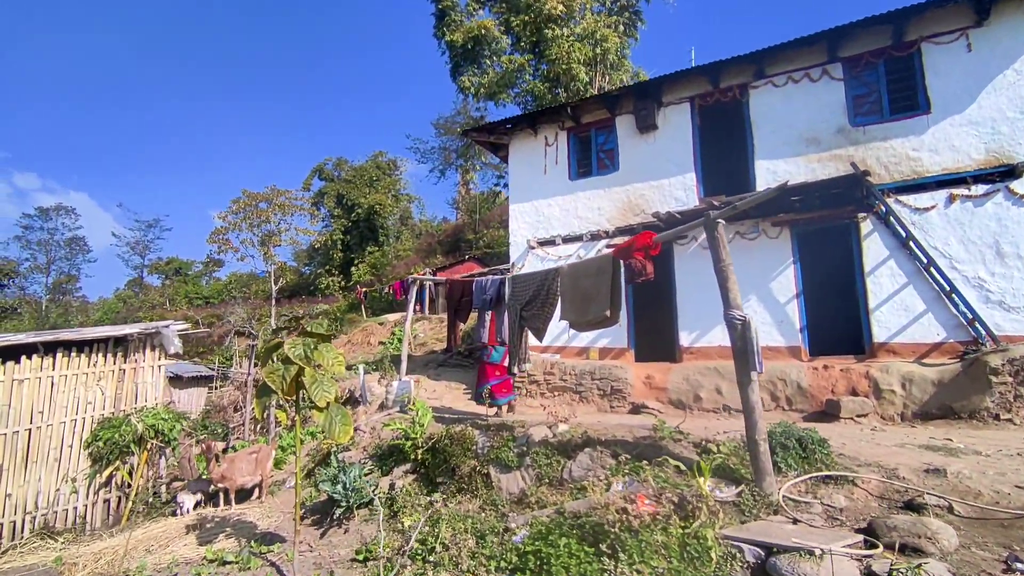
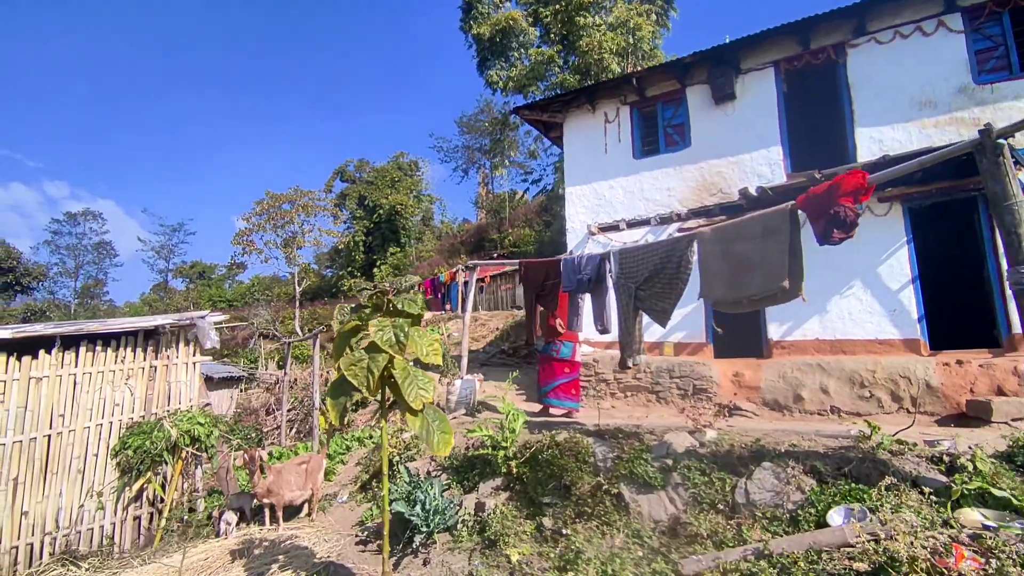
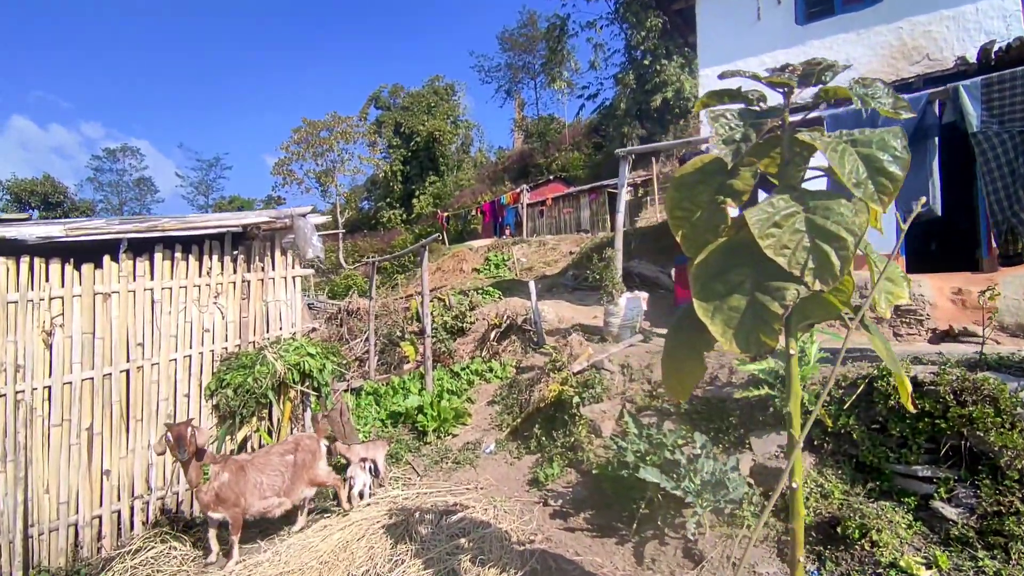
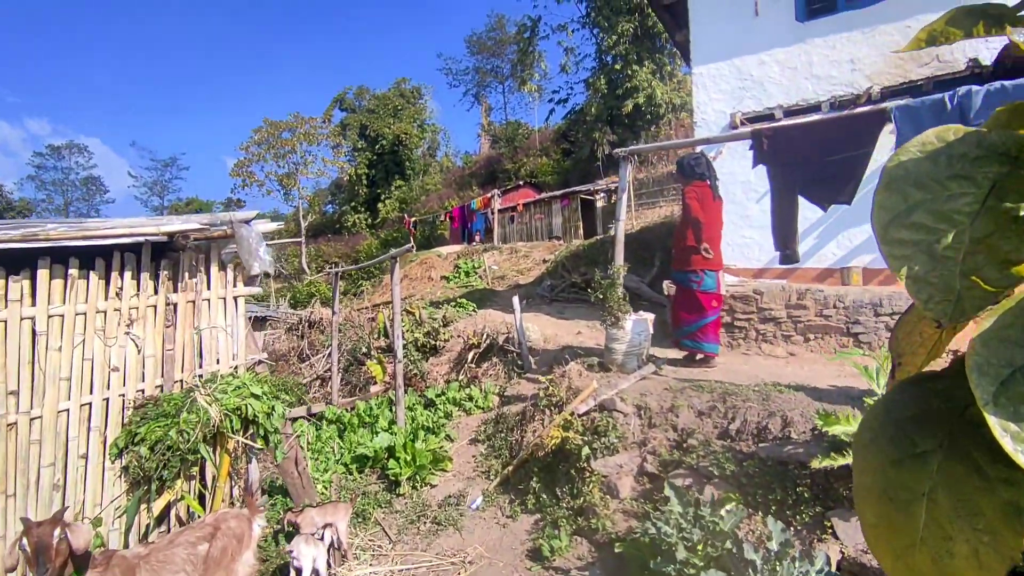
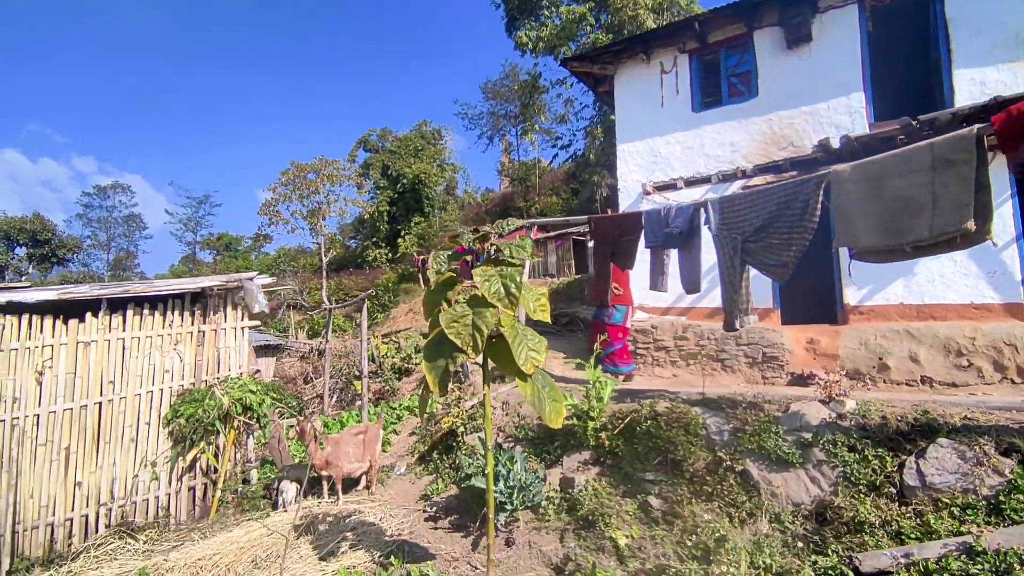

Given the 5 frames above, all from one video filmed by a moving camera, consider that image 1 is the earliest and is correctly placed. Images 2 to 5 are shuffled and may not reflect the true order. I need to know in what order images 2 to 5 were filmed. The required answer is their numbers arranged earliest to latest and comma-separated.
2, 5, 3, 4
